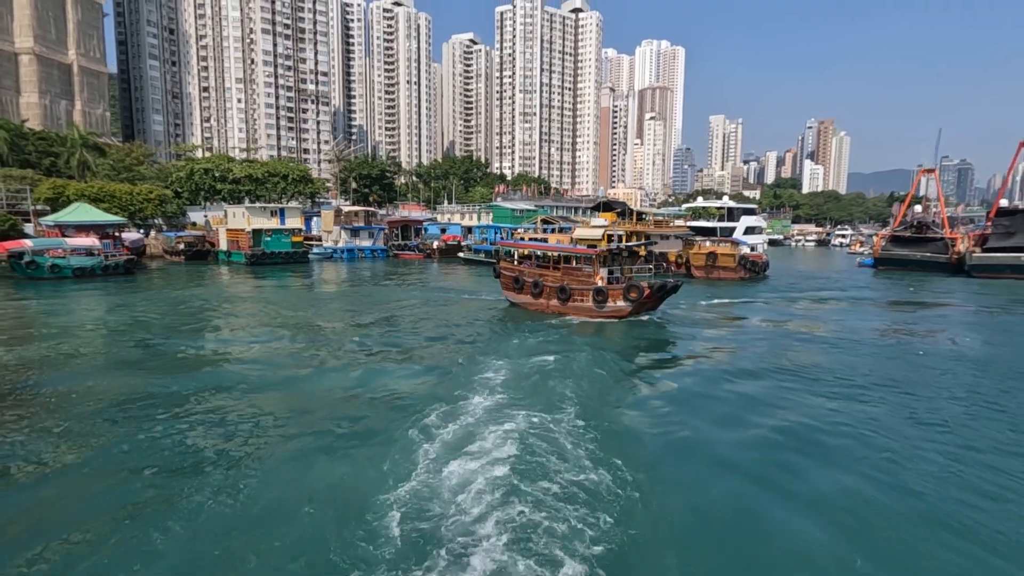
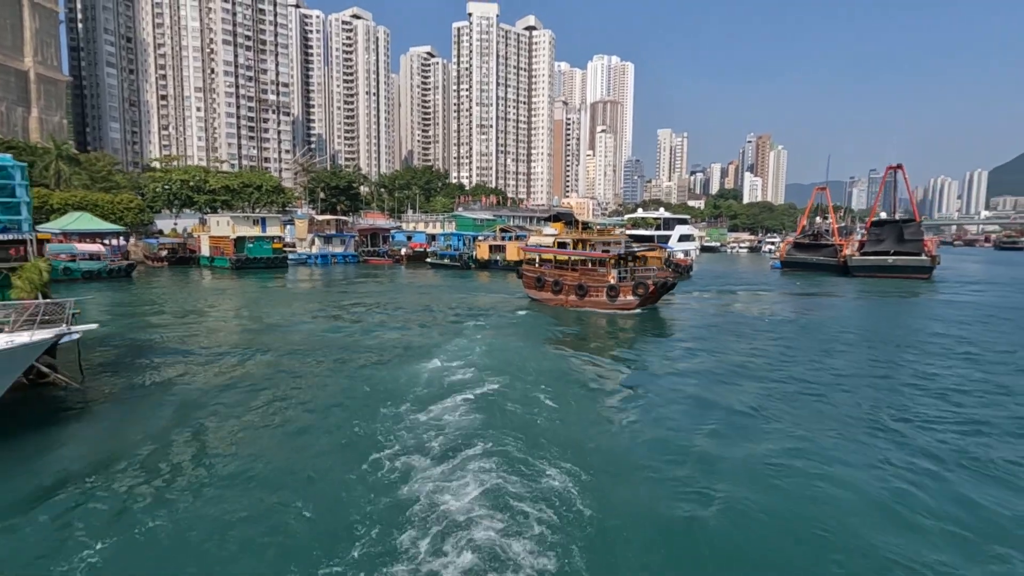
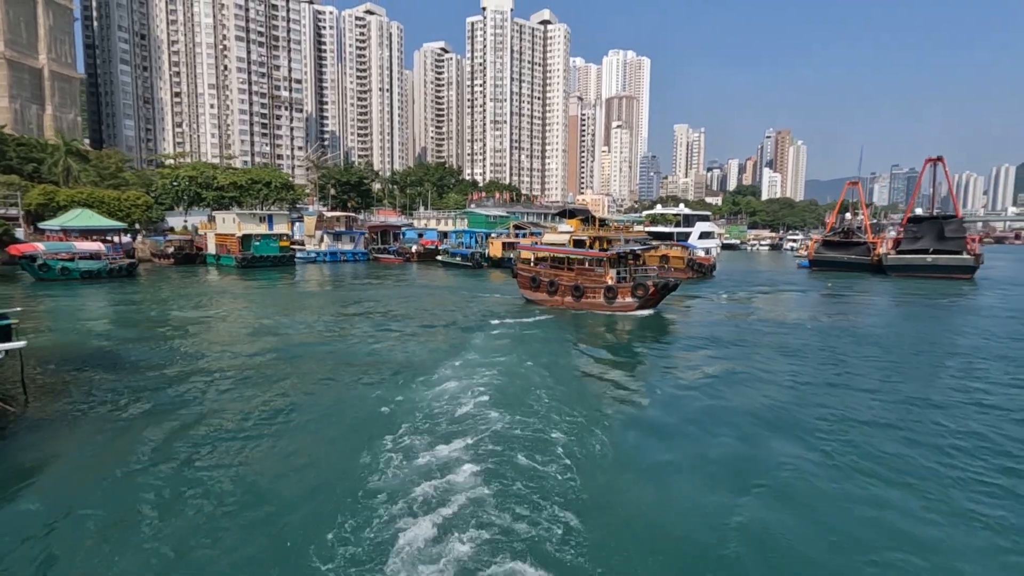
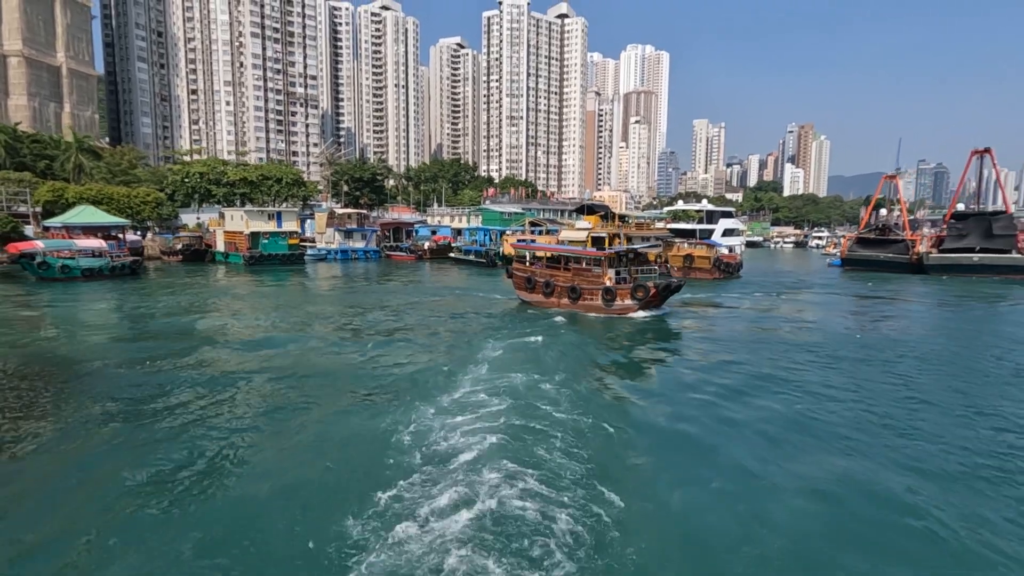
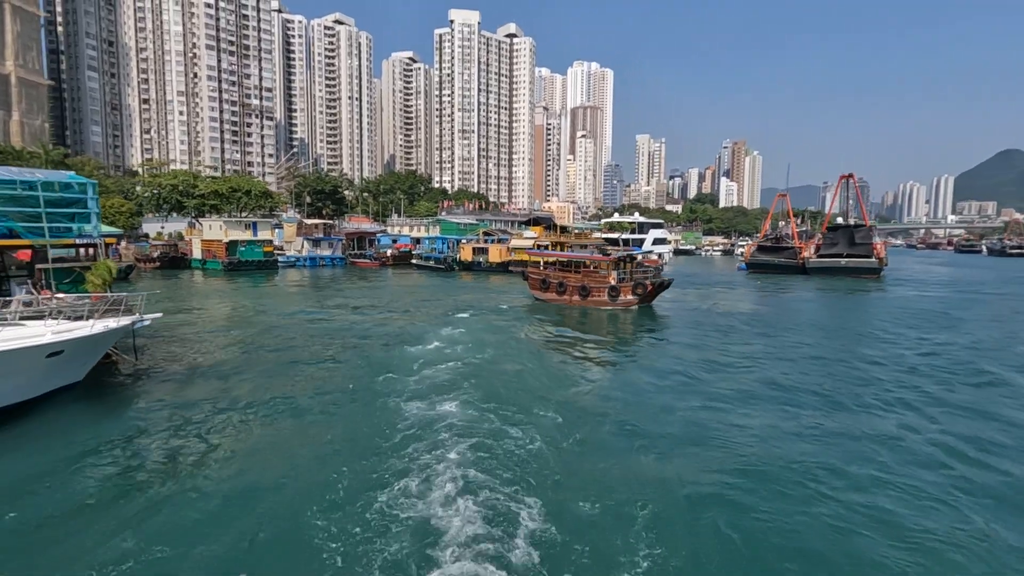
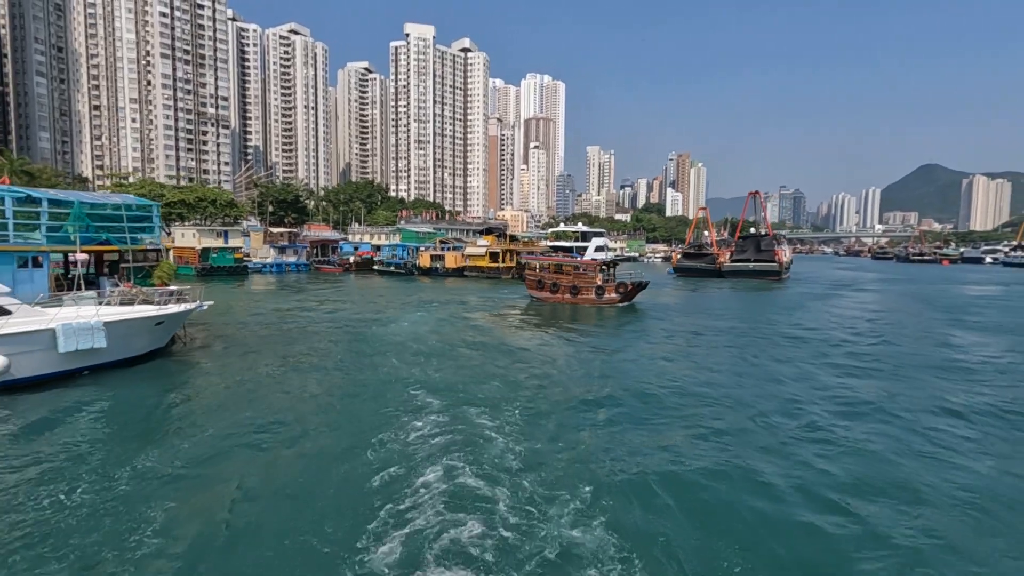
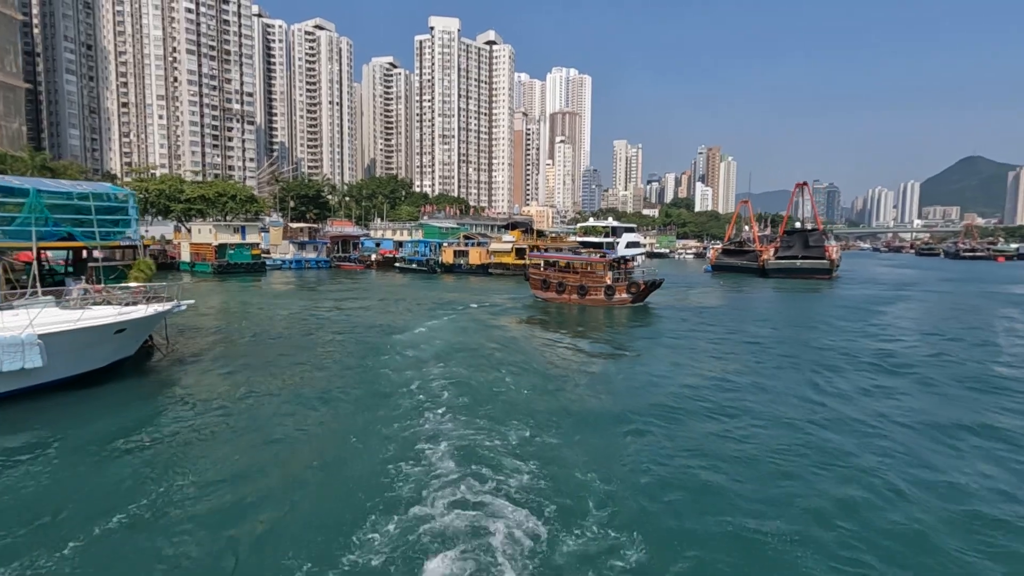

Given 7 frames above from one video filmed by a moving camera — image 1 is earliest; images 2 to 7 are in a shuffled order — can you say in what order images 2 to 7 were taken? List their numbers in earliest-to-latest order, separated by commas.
4, 3, 2, 5, 7, 6
